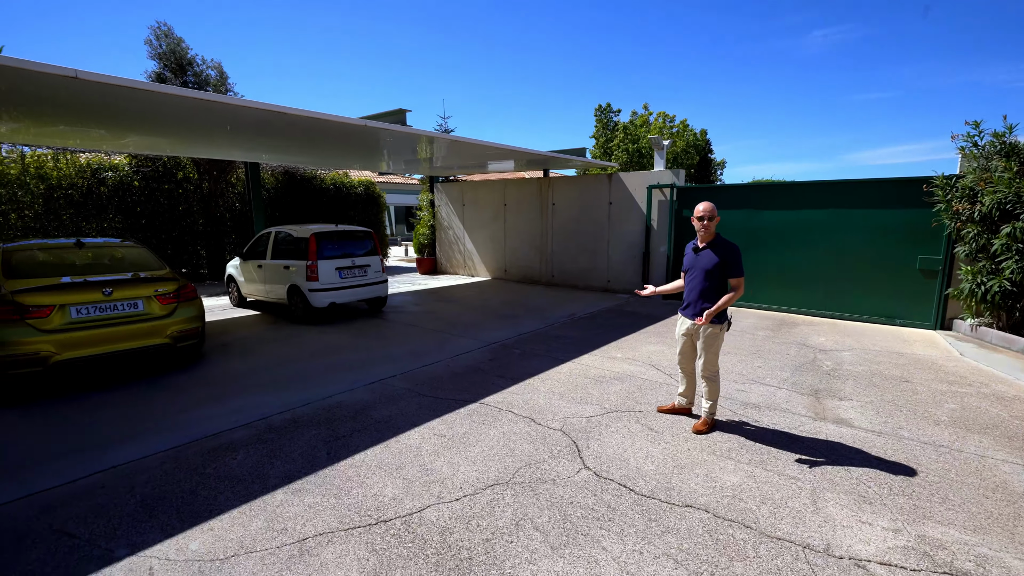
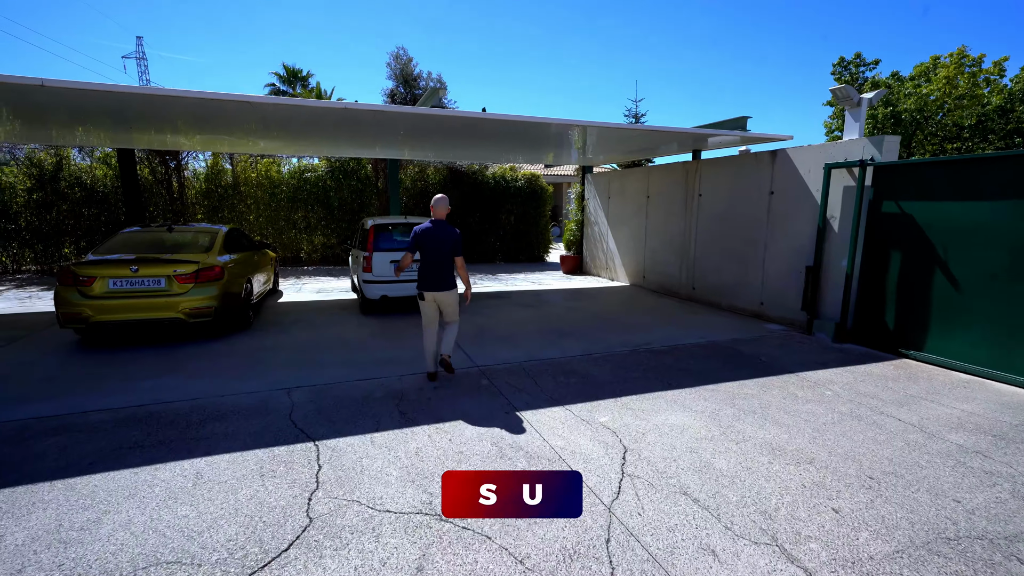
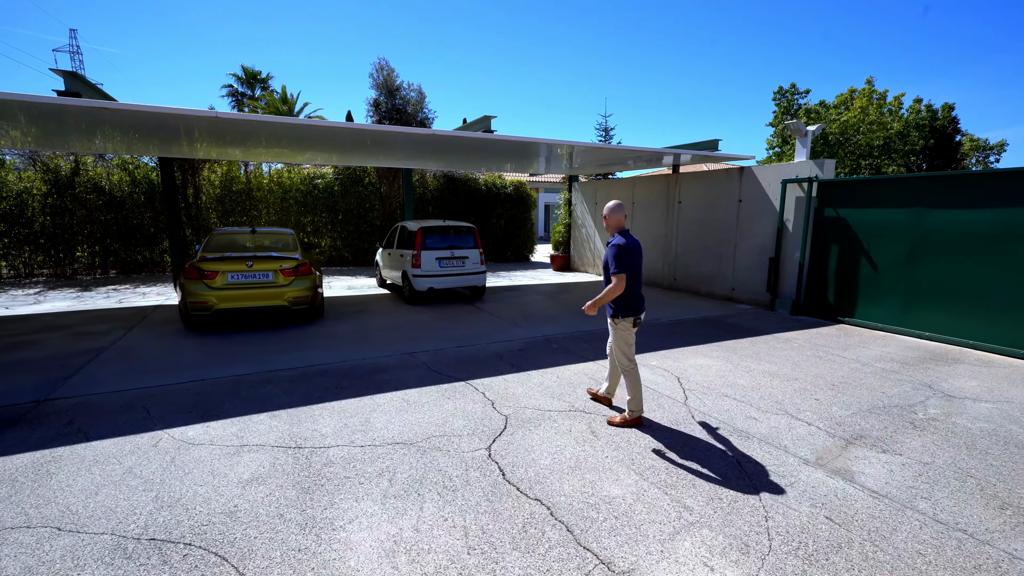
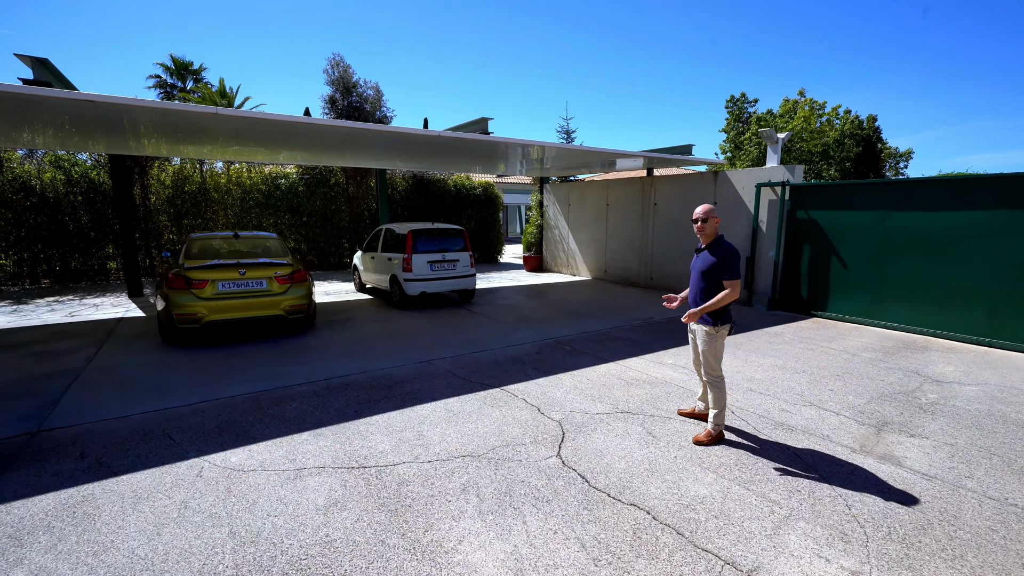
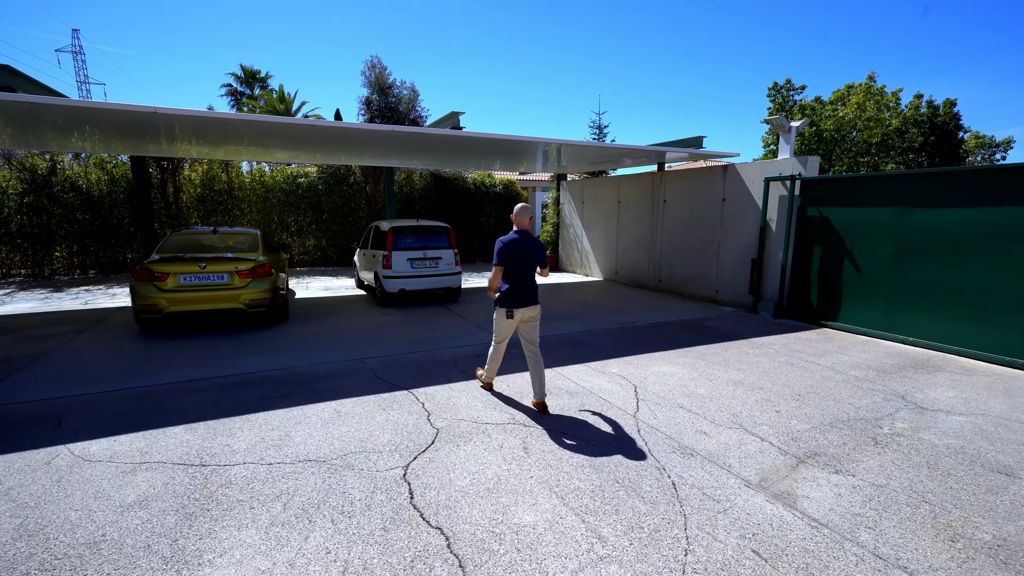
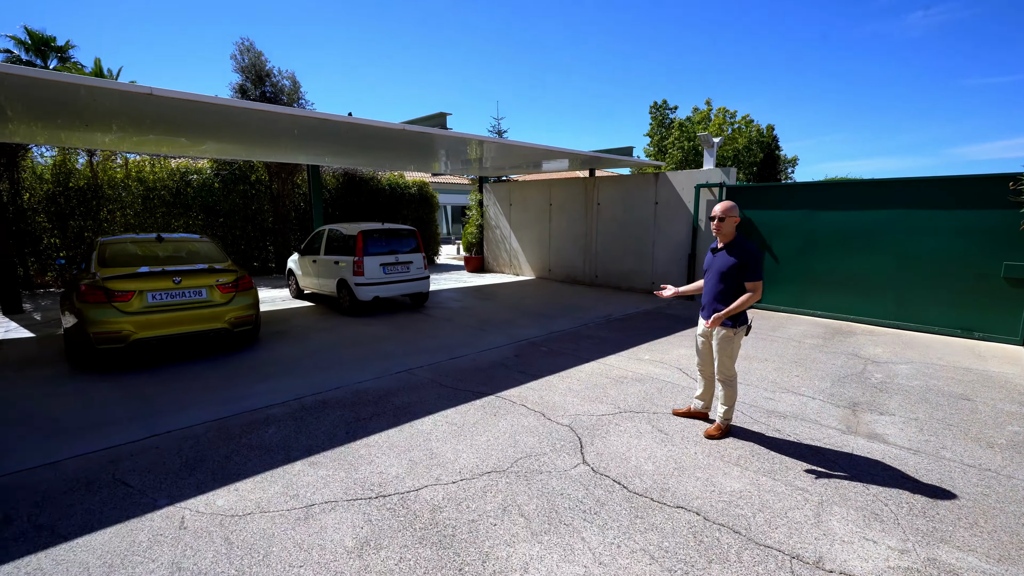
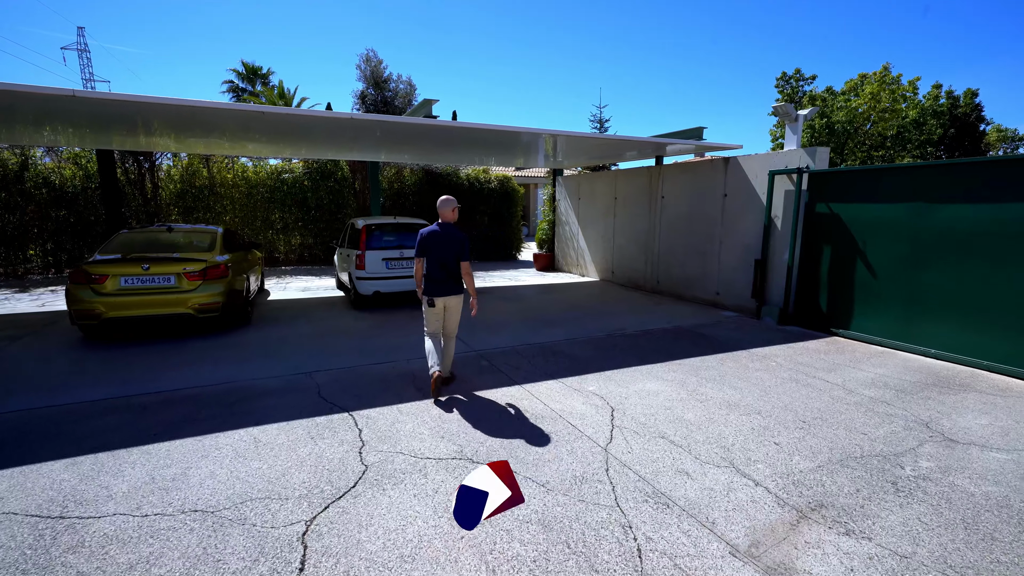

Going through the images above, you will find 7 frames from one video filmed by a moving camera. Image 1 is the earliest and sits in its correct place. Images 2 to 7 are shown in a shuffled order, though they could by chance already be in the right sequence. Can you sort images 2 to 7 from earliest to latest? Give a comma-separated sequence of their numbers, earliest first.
6, 4, 3, 5, 7, 2
